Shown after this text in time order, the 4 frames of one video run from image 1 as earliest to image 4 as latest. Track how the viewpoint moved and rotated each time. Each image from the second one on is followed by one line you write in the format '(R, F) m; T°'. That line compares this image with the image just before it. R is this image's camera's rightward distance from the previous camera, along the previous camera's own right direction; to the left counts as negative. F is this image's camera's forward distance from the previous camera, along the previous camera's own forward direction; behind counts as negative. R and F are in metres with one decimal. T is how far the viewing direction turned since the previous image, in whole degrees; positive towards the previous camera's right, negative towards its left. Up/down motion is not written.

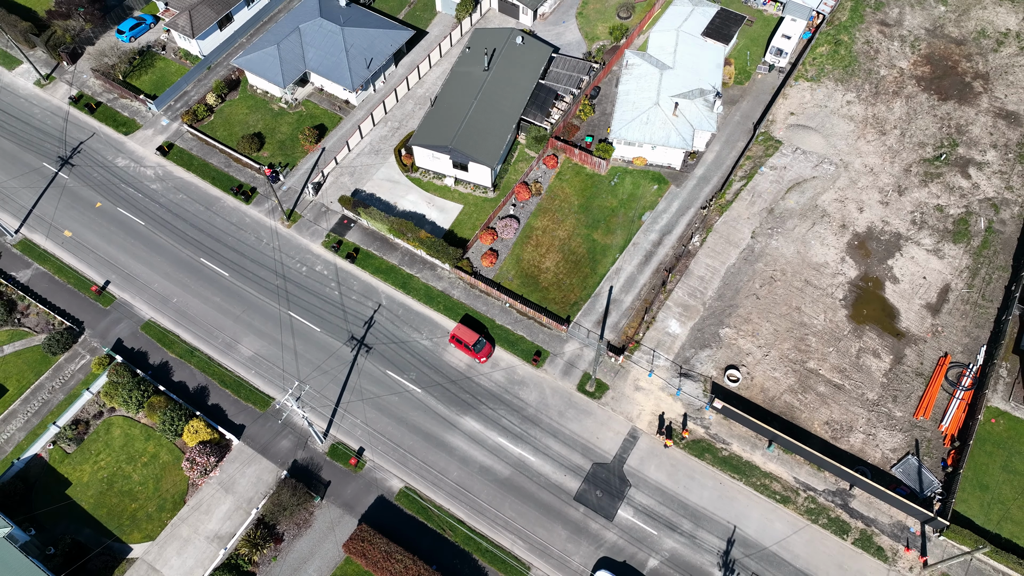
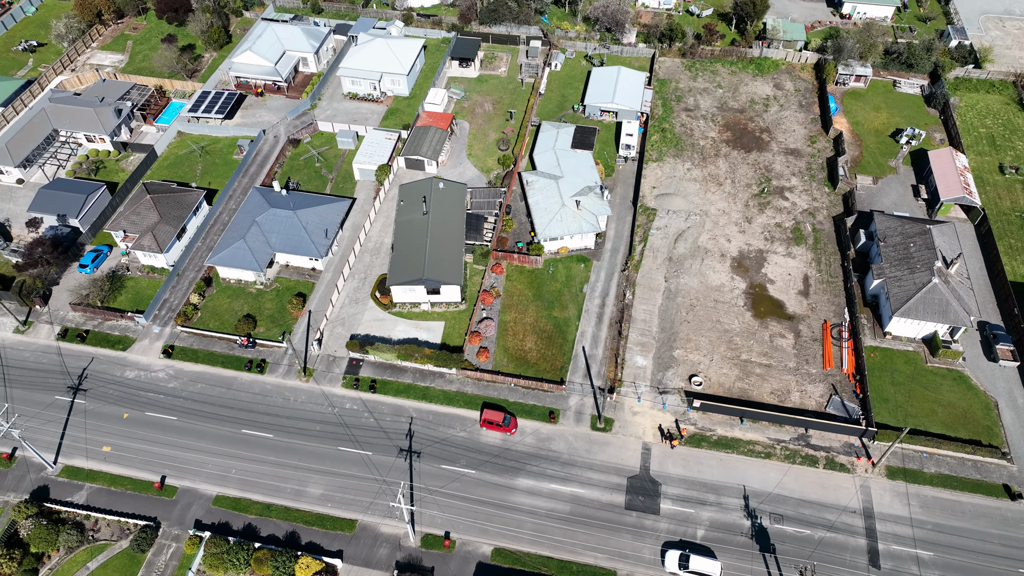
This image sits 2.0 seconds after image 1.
(-8.7, -8.8) m; +13°
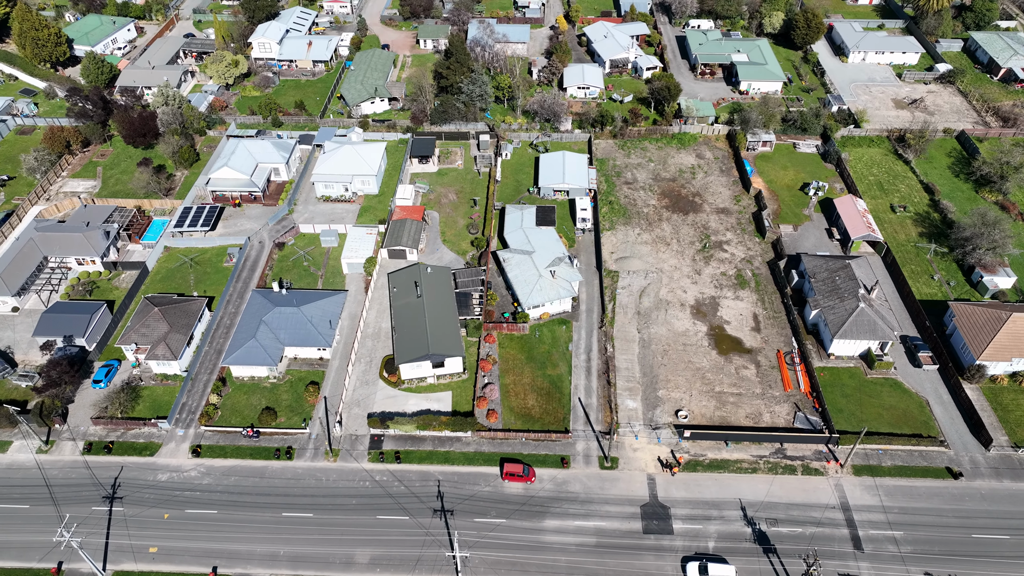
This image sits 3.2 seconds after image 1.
(-5.2, -6.4) m; +6°
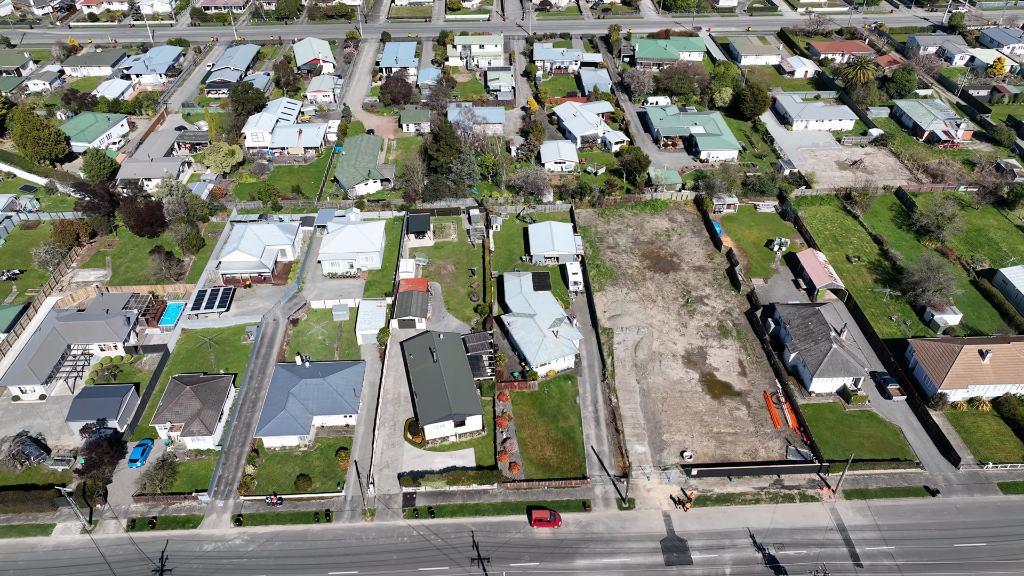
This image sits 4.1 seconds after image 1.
(-4.5, -6.0) m; +3°
